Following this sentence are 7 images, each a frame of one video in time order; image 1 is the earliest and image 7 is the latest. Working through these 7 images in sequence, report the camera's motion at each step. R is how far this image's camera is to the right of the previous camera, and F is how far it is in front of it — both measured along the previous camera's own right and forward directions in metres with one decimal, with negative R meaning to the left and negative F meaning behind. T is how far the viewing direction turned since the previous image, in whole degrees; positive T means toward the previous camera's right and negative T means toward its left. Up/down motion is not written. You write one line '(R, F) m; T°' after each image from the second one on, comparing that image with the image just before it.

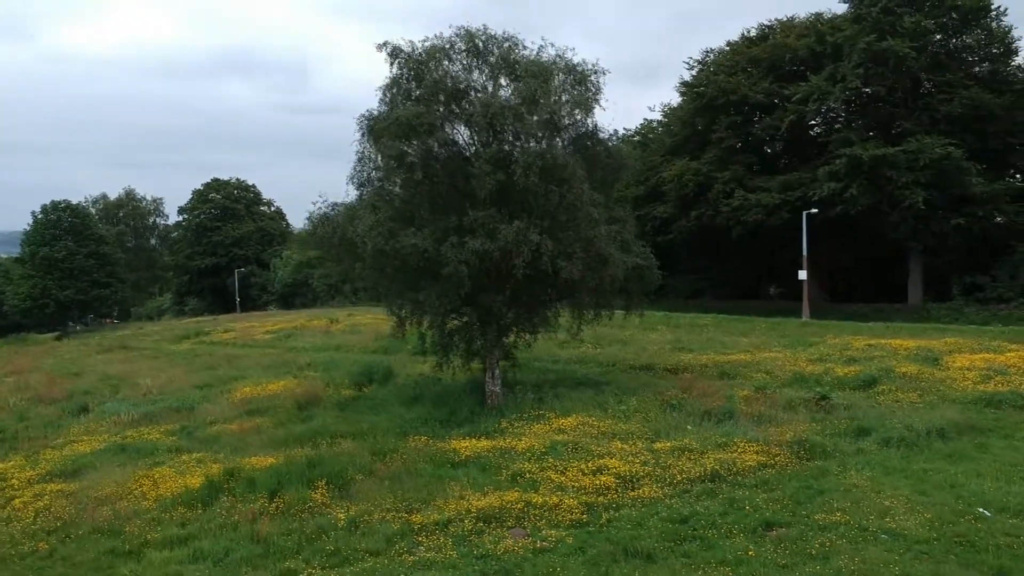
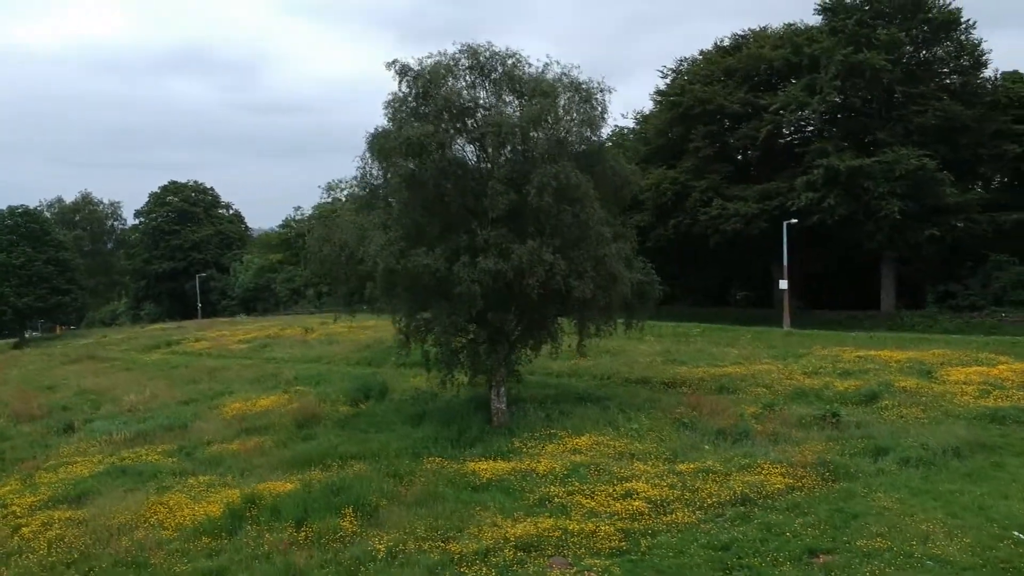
(-0.9, 0.0) m; +3°
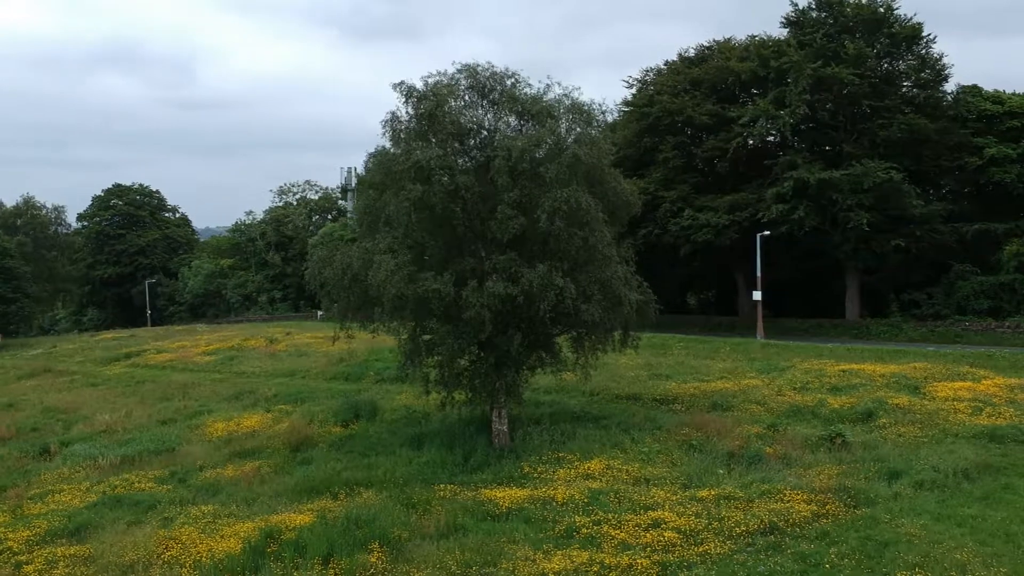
(-1.1, +0.1) m; +3°
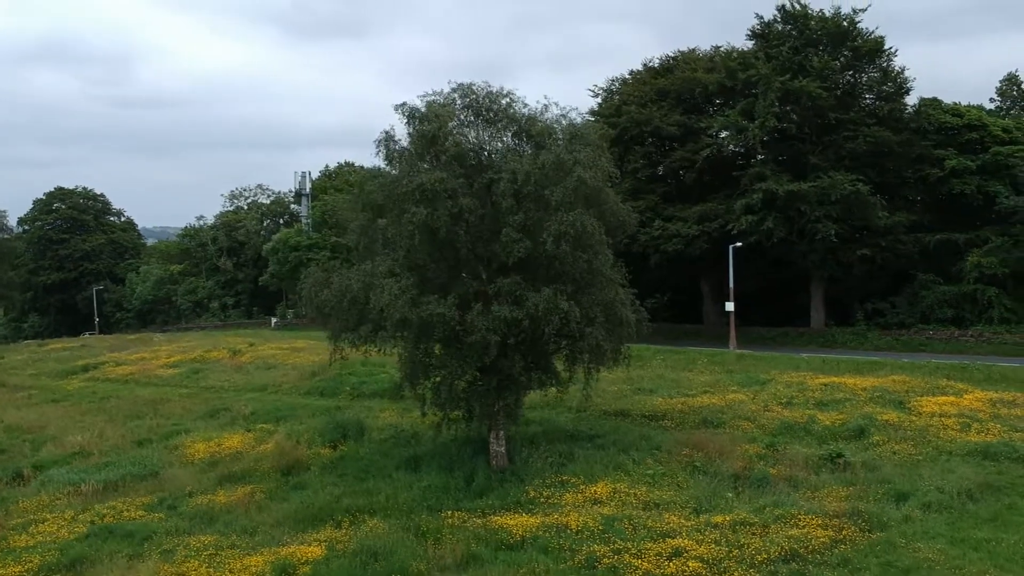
(-1.0, +0.1) m; +3°
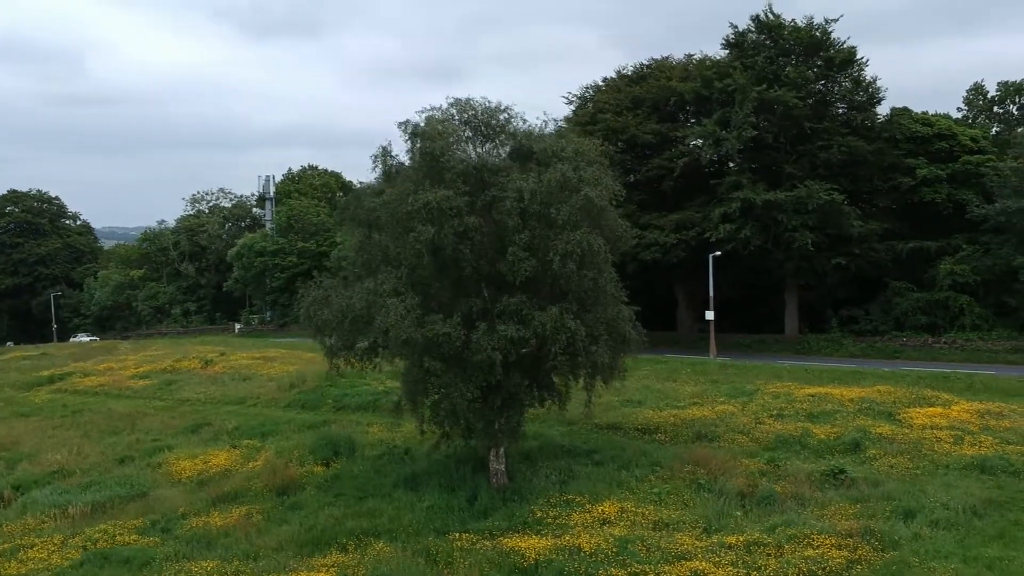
(-0.8, +0.1) m; +3°
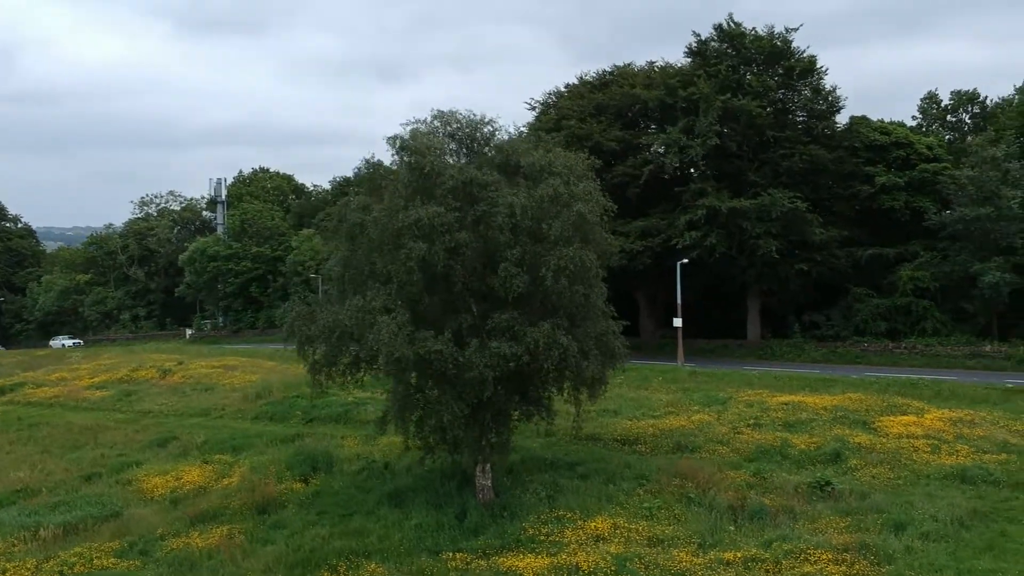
(-0.7, +0.1) m; +3°
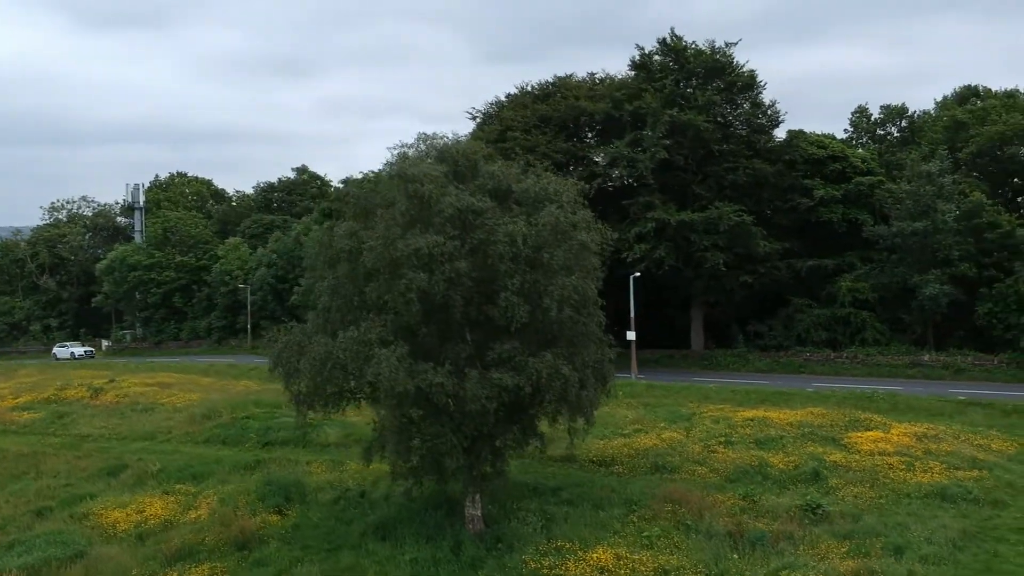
(-1.4, +0.3) m; +5°
